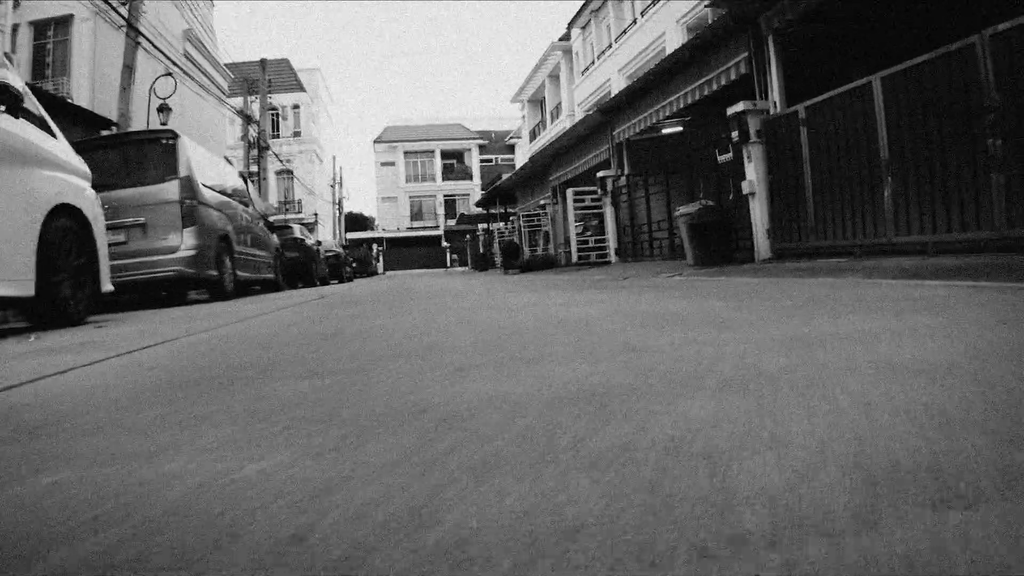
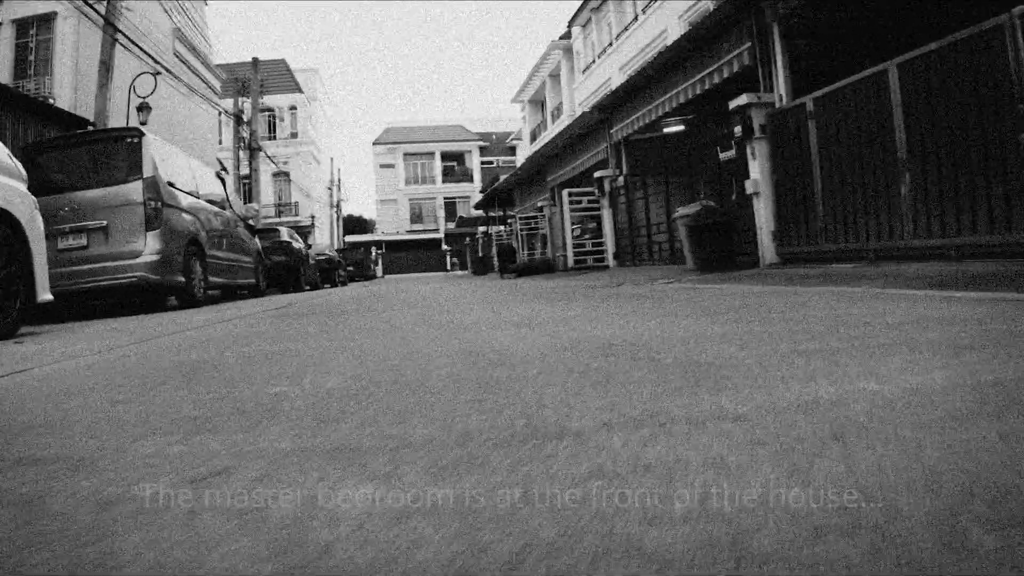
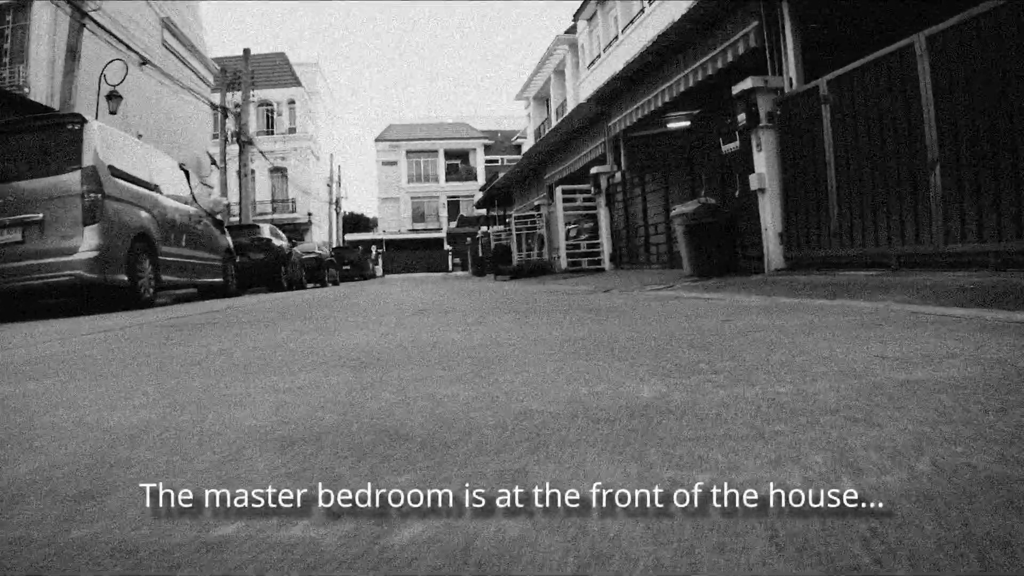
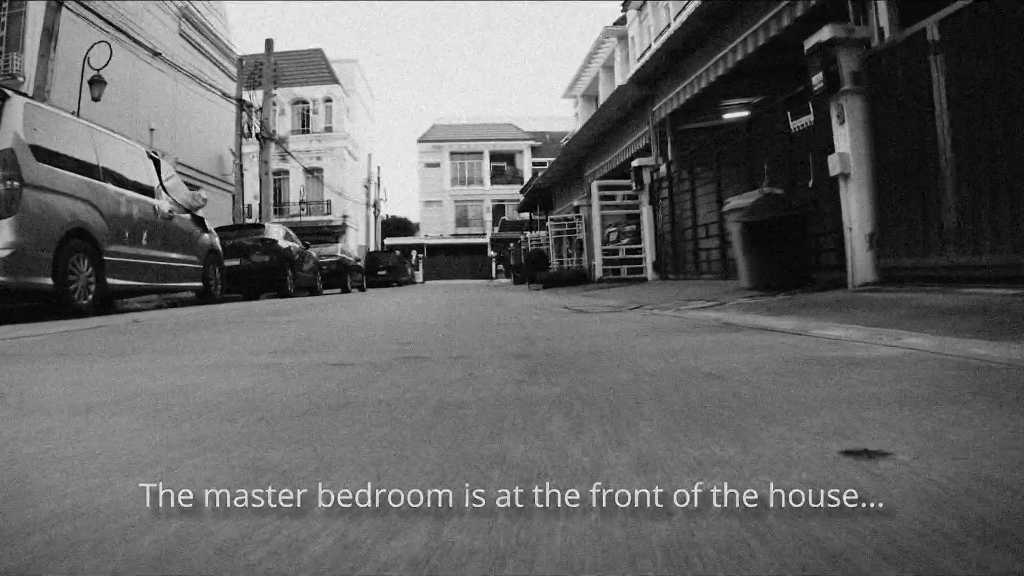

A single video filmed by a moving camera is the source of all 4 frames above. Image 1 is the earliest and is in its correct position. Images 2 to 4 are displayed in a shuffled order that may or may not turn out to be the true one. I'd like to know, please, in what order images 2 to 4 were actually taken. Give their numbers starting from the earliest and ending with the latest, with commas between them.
2, 3, 4
